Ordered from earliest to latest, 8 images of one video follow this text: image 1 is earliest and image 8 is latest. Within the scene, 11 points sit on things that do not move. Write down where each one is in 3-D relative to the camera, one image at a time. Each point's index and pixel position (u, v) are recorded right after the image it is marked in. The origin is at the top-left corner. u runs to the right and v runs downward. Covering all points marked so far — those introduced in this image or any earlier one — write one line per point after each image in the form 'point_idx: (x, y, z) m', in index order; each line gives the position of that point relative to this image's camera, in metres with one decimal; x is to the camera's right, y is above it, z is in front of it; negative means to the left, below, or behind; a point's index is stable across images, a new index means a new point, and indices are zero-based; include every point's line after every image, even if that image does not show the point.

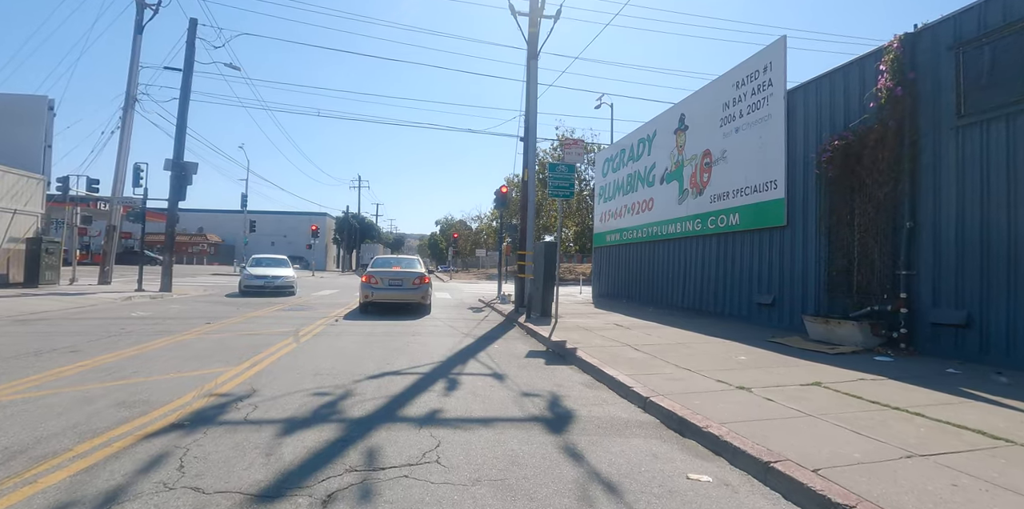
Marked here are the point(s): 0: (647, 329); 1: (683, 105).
0: (+3.3, -1.9, +11.1) m
1: (+6.5, +5.6, +17.0) m
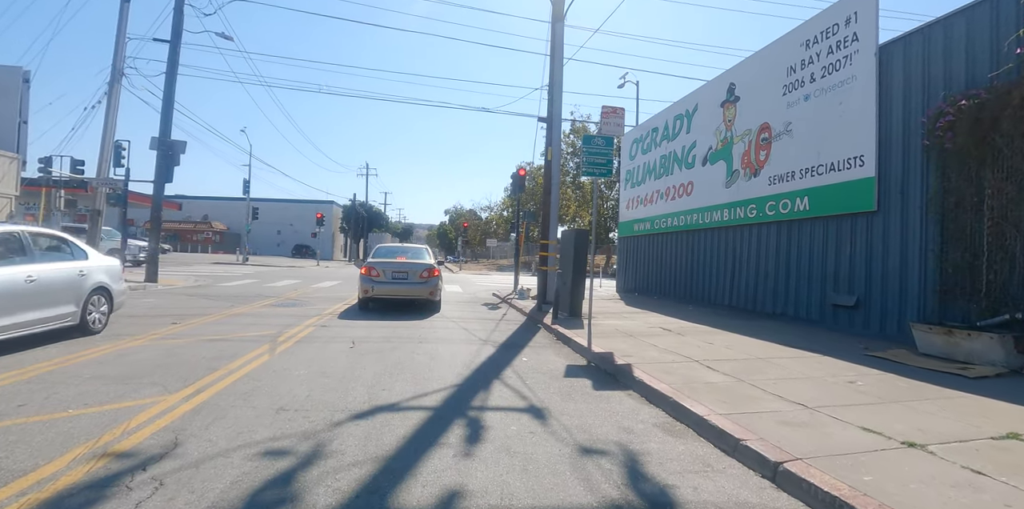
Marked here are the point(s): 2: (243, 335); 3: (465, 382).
0: (+3.9, -1.7, +9.1) m
1: (+7.2, +5.9, +14.7) m
2: (-4.7, -1.4, +7.9) m
3: (-0.6, -1.6, +5.8) m
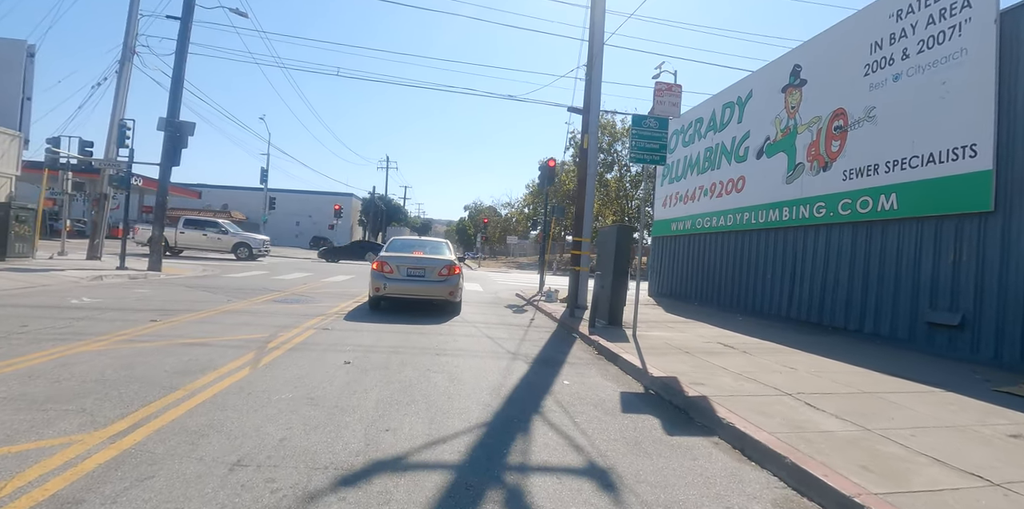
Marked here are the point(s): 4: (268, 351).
0: (+4.5, -1.8, +7.5) m
1: (+8.2, +5.7, +12.9) m
2: (-4.2, -1.2, +6.6) m
3: (-0.1, -1.6, +4.3) m
4: (-3.3, -1.3, +6.1) m
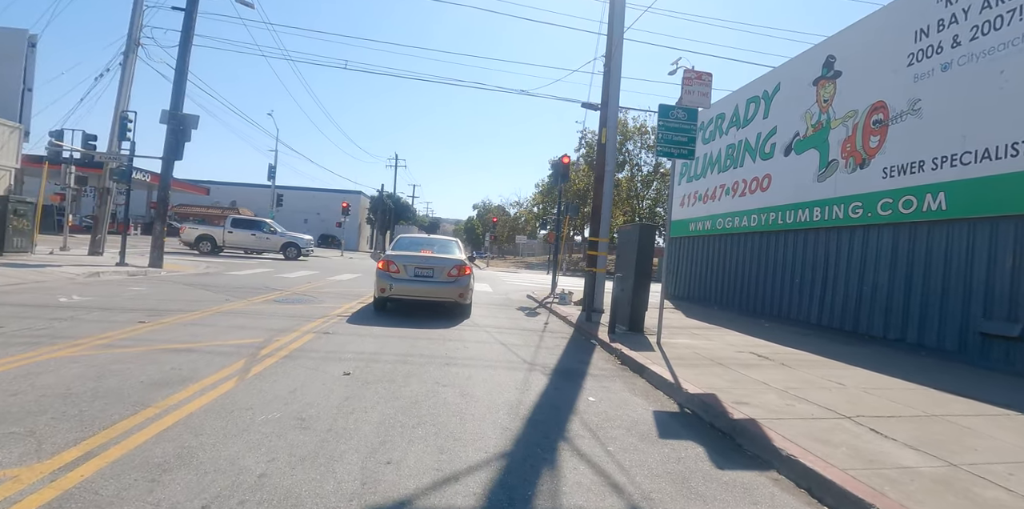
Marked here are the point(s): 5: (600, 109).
0: (+4.7, -1.8, +6.8) m
1: (+8.6, +5.6, +12.2) m
2: (-3.9, -1.2, +6.1) m
3: (+0.1, -1.6, +3.7) m
4: (-3.1, -1.3, +5.5) m
5: (+2.6, +4.2, +13.1) m
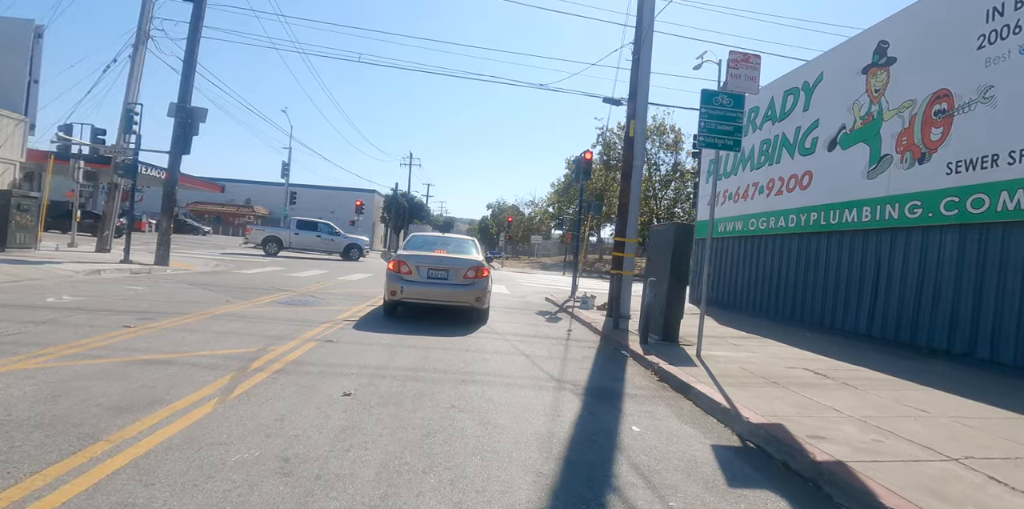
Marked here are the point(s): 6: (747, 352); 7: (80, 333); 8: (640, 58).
0: (+5.0, -1.9, +5.8) m
1: (+9.1, +5.5, +11.1) m
2: (-3.6, -1.2, +5.4) m
3: (+0.3, -1.6, +2.9) m
4: (-2.8, -1.3, +4.7) m
5: (+3.1, +4.2, +12.2) m
6: (+4.5, -1.8, +8.6) m
7: (-5.4, -1.0, +5.7) m
8: (+3.5, +5.3, +12.3) m
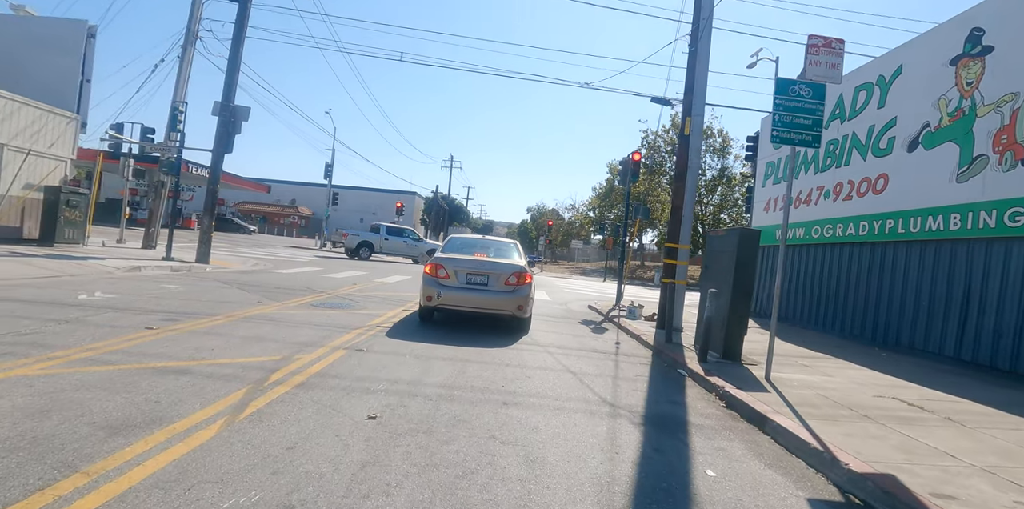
0: (+5.5, -2.0, +4.8) m
1: (+10.2, +5.3, +9.8) m
2: (-3.1, -1.2, +4.9) m
3: (+0.6, -1.6, +2.1) m
4: (-2.3, -1.3, +4.2) m
5: (+4.2, +4.0, +11.3) m
6: (+5.2, -2.0, +7.6) m
7: (-4.9, -0.9, +5.4) m
8: (+4.6, +5.1, +11.4) m
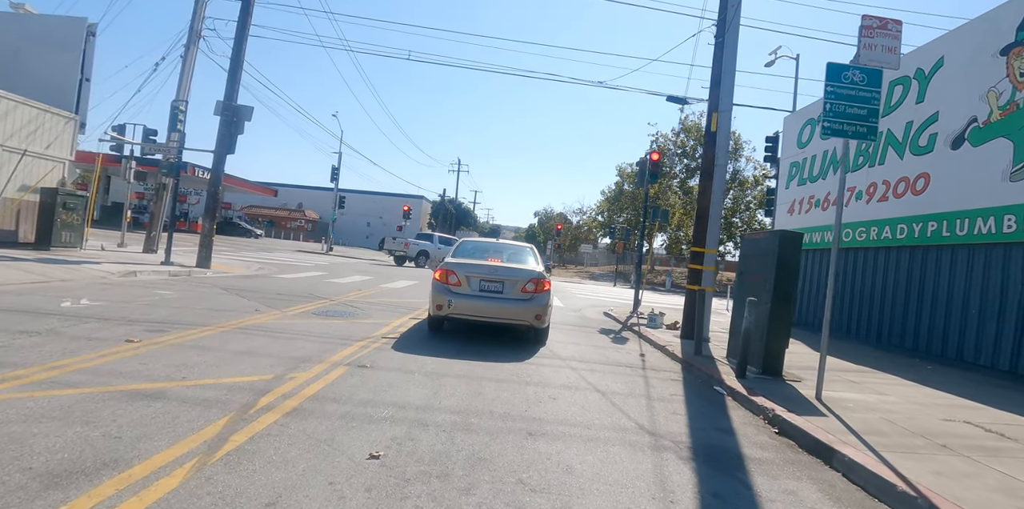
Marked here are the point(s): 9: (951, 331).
0: (+5.7, -2.1, +4.0) m
1: (+10.5, +5.2, +9.0) m
2: (-2.9, -1.2, +4.3) m
3: (+0.8, -1.6, +1.5) m
4: (-2.1, -1.3, +3.6) m
5: (+4.5, +3.9, +10.6) m
6: (+5.4, -2.1, +6.8) m
7: (-4.7, -1.0, +4.8) m
8: (+4.9, +5.0, +10.7) m
9: (+9.5, -1.7, +10.0) m
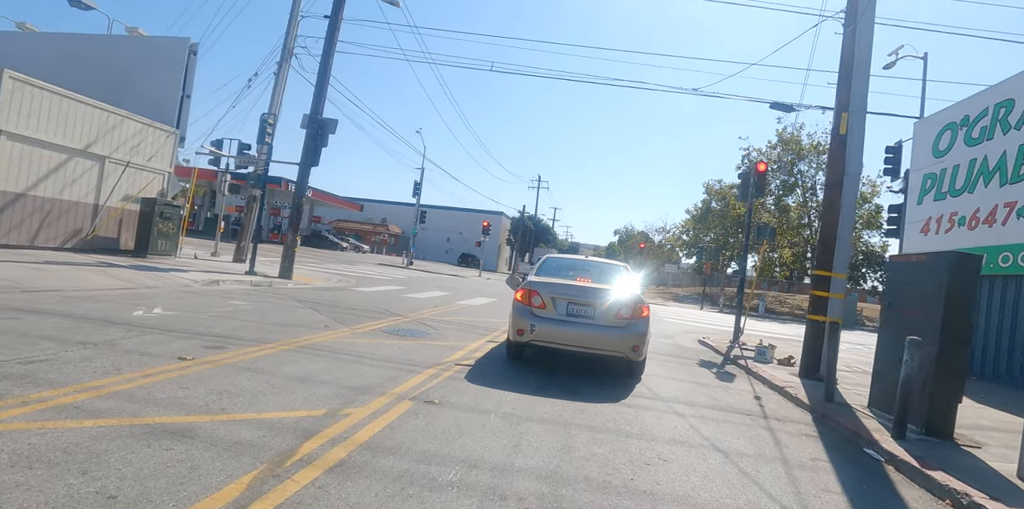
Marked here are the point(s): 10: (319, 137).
0: (+6.4, -2.3, +2.0) m
1: (+12.0, +4.6, +6.4) m
2: (-2.1, -1.3, +3.6) m
3: (+1.1, -1.7, +0.2) m
4: (-1.4, -1.4, +2.8) m
5: (+6.3, +3.4, +8.9) m
6: (+6.5, -2.4, +4.8) m
7: (-3.8, -1.1, +4.4) m
8: (+6.7, +4.5, +9.0) m
9: (+11.0, -2.2, +7.4) m
10: (-6.6, +3.9, +15.3) m
